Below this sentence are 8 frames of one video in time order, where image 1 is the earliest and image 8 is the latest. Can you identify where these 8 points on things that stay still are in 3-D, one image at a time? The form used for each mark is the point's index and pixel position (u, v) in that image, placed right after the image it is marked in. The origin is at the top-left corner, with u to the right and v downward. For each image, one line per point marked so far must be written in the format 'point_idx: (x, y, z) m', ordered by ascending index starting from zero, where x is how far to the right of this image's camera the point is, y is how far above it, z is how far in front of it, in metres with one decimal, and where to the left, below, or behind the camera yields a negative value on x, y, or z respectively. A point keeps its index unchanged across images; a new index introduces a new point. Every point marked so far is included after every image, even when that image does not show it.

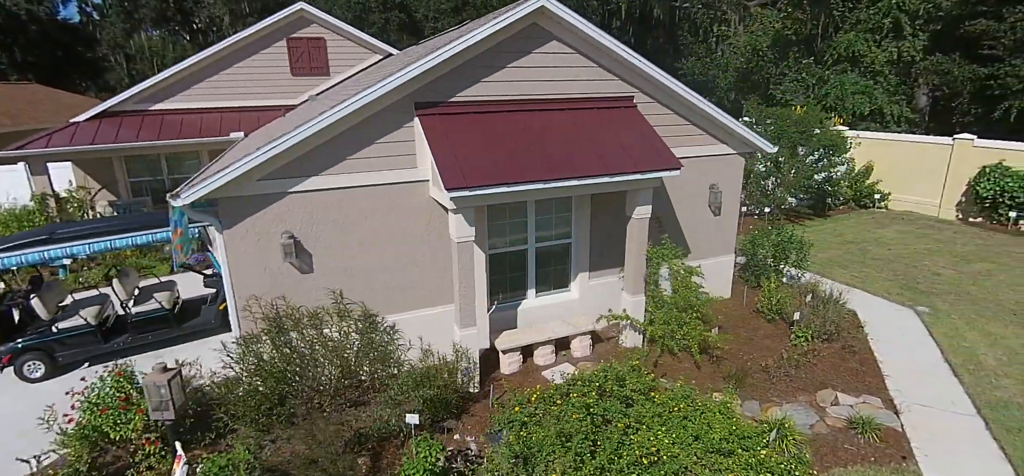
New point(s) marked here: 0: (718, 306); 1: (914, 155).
0: (+3.5, -1.2, +8.2) m
1: (+11.6, +2.4, +13.8) m
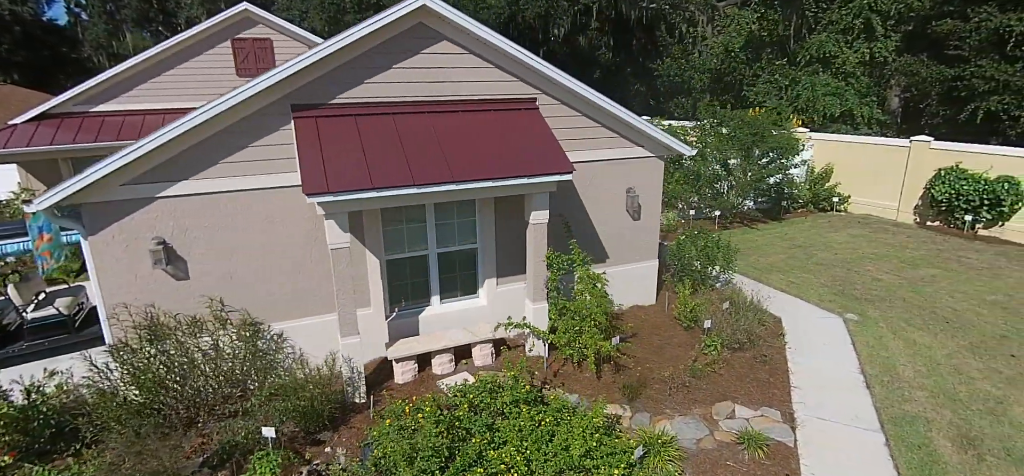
0: (+2.1, -1.3, +8.0) m
1: (+10.2, +2.2, +13.6) m
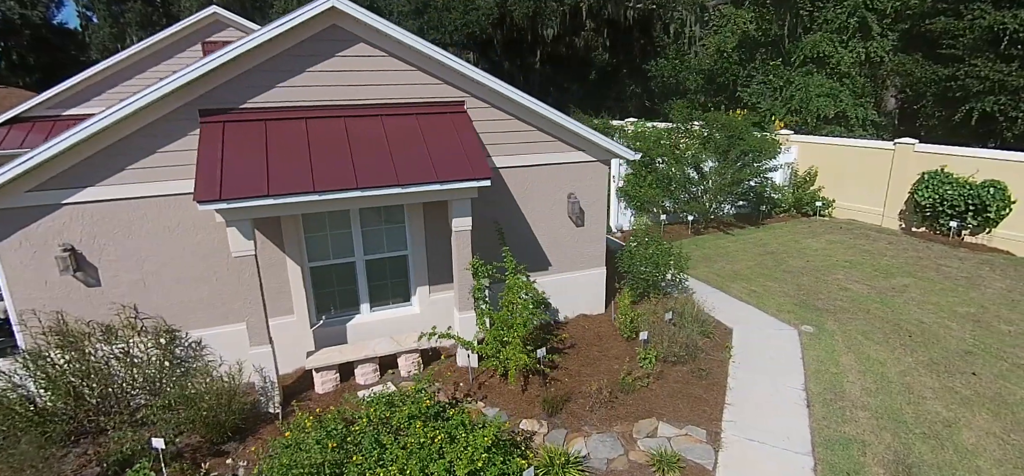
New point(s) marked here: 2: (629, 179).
0: (+1.1, -1.4, +7.7) m
1: (+9.5, +2.1, +13.1) m
2: (+3.1, +1.5, +12.4) m
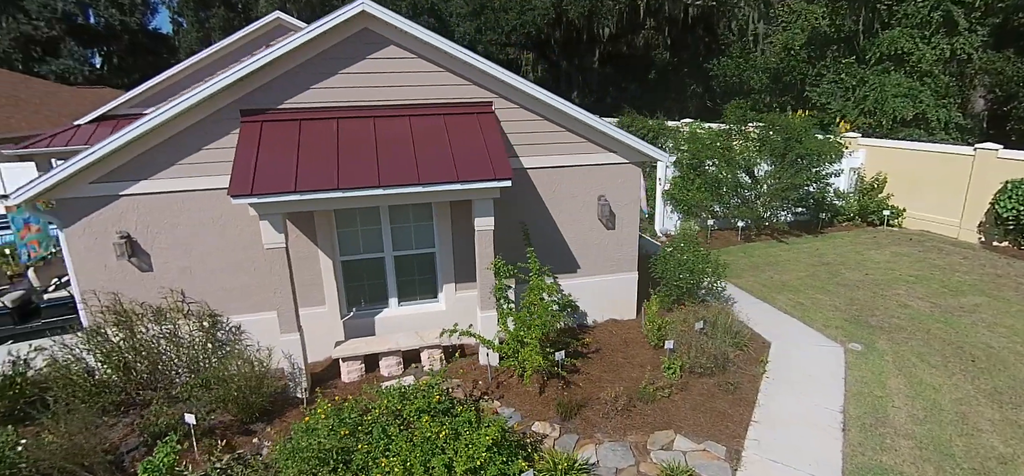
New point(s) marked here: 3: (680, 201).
0: (+1.5, -1.4, +7.6) m
1: (+10.5, +1.7, +11.9) m
2: (+4.1, +1.4, +11.9) m
3: (+4.2, +0.9, +11.9) m
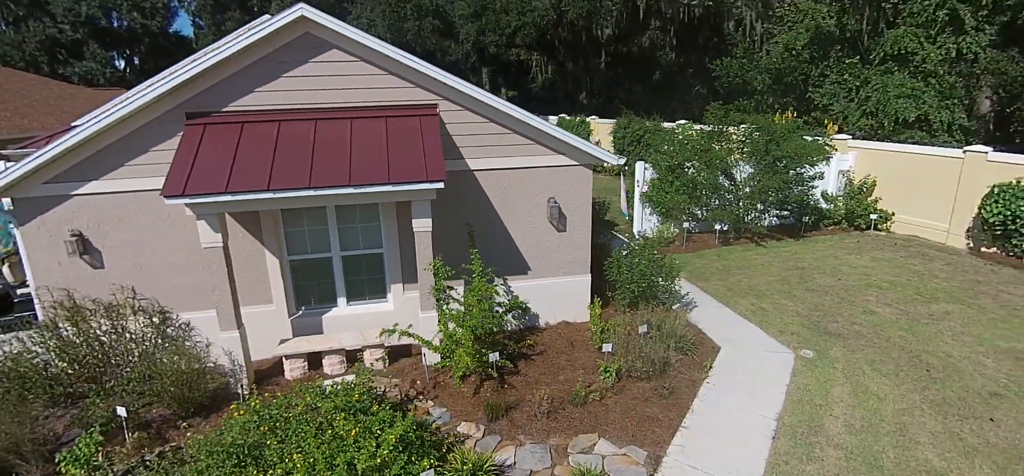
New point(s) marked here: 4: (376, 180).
0: (+0.8, -1.5, +7.6) m
1: (+10.0, +1.6, +11.6) m
2: (+3.5, +1.3, +11.8) m
3: (+3.6, +0.9, +11.8) m
4: (-1.6, +0.7, +5.7) m
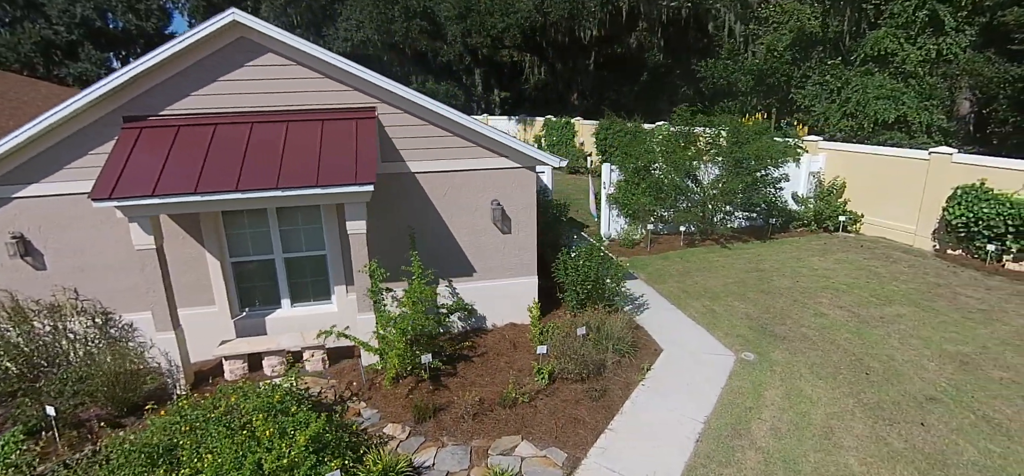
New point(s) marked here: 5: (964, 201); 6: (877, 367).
0: (-0.1, -1.5, +7.6) m
1: (+9.1, +1.6, +11.5) m
2: (+2.7, +1.3, +11.8) m
3: (+2.8, +0.8, +11.8) m
4: (-2.5, +0.7, +5.7) m
5: (+9.2, +0.7, +9.8) m
6: (+5.2, -1.8, +6.8) m
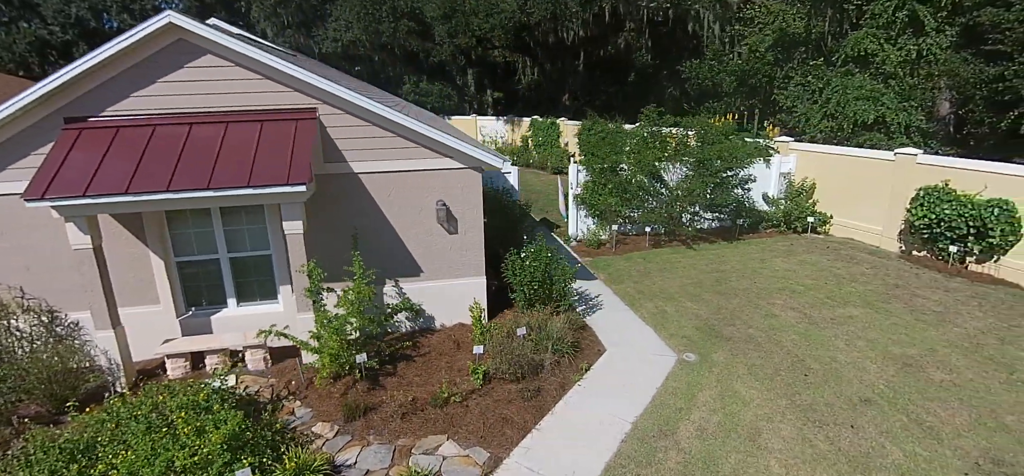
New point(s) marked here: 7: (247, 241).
0: (-0.9, -1.5, +7.7) m
1: (+8.3, +1.5, +11.5) m
2: (+1.9, +1.3, +11.9) m
3: (+2.0, +0.8, +11.8) m
4: (-3.3, +0.7, +5.8) m
5: (+8.4, +0.7, +9.8) m
6: (+4.3, -1.9, +6.8) m
7: (-3.9, 0.0, +7.1) m
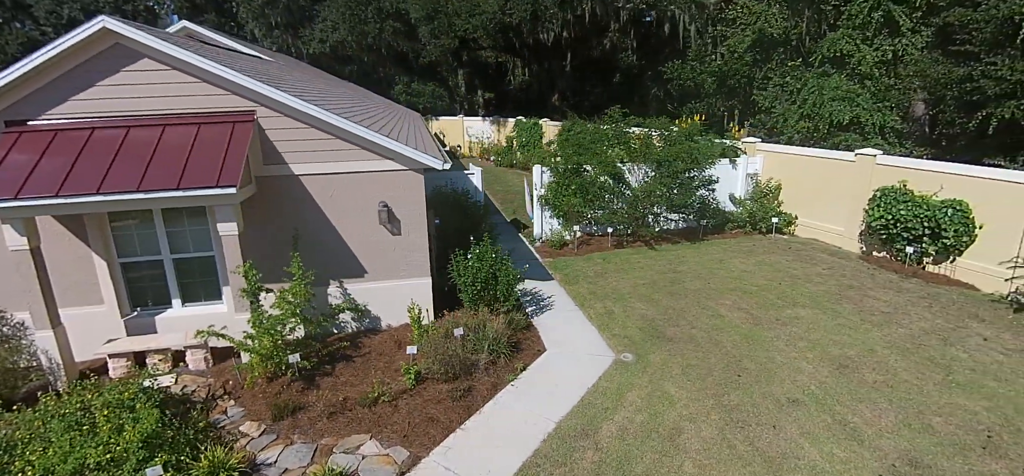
0: (-1.8, -1.5, +7.7) m
1: (+7.4, +1.5, +11.5) m
2: (+1.0, +1.3, +11.9) m
3: (+1.1, +0.8, +11.8) m
4: (-4.2, +0.6, +5.9) m
5: (+7.5, +0.7, +9.8) m
6: (+3.4, -1.9, +6.9) m
7: (-4.8, 0.0, +7.2) m
